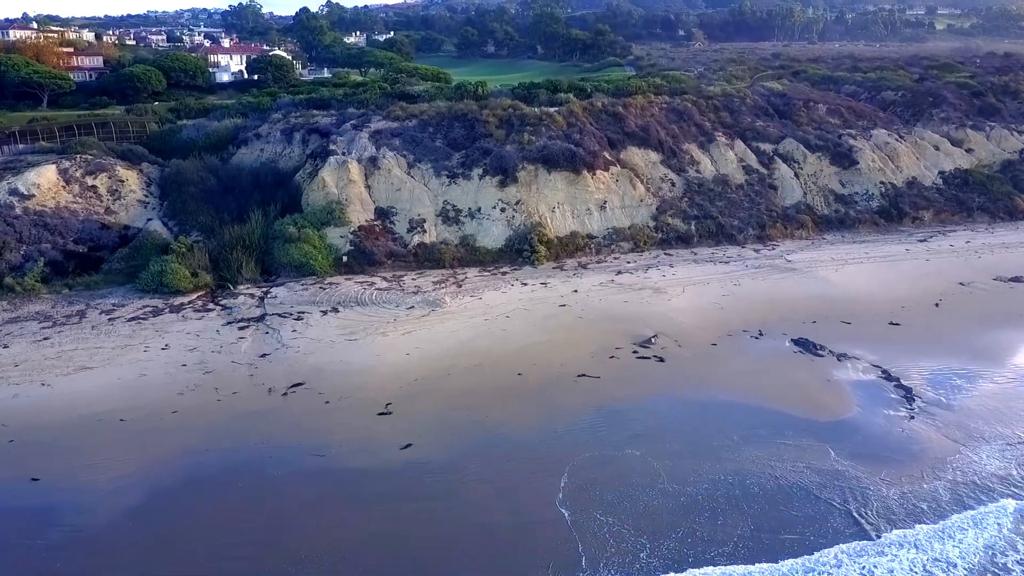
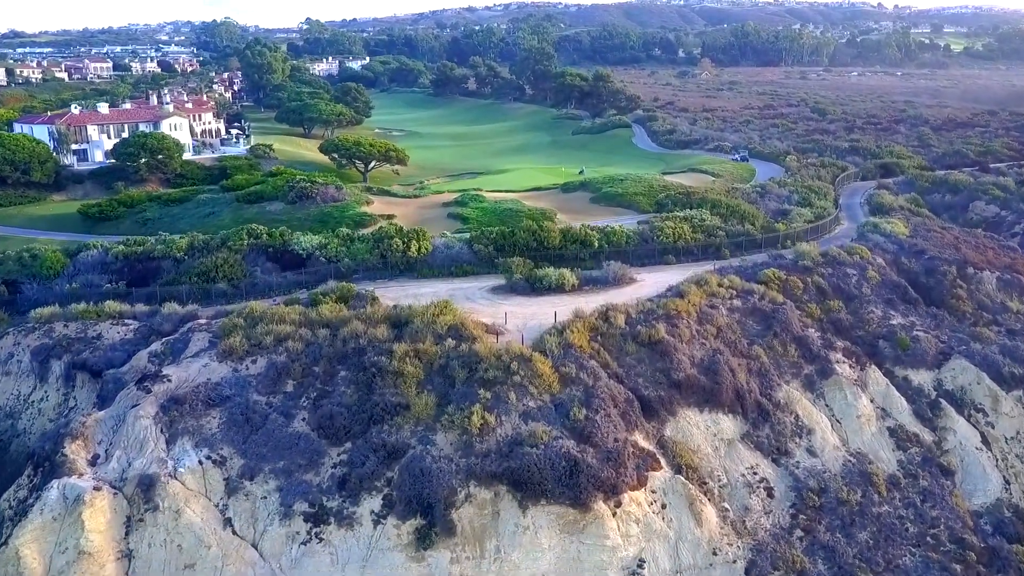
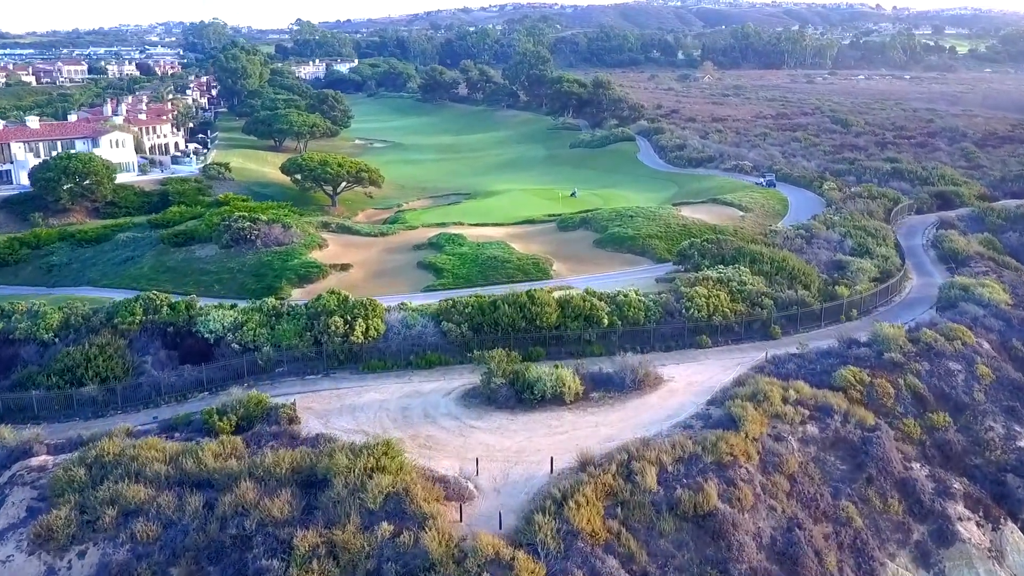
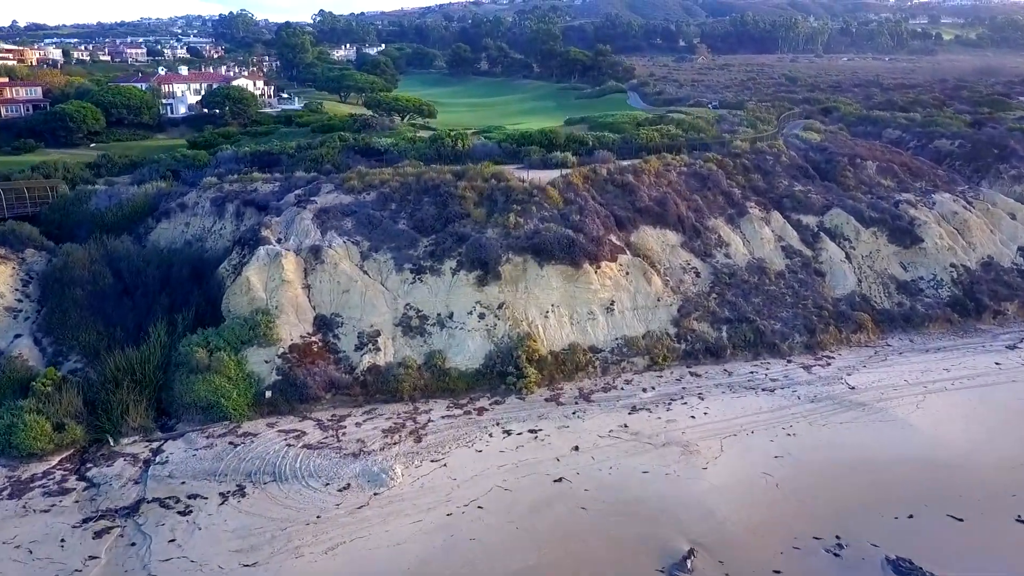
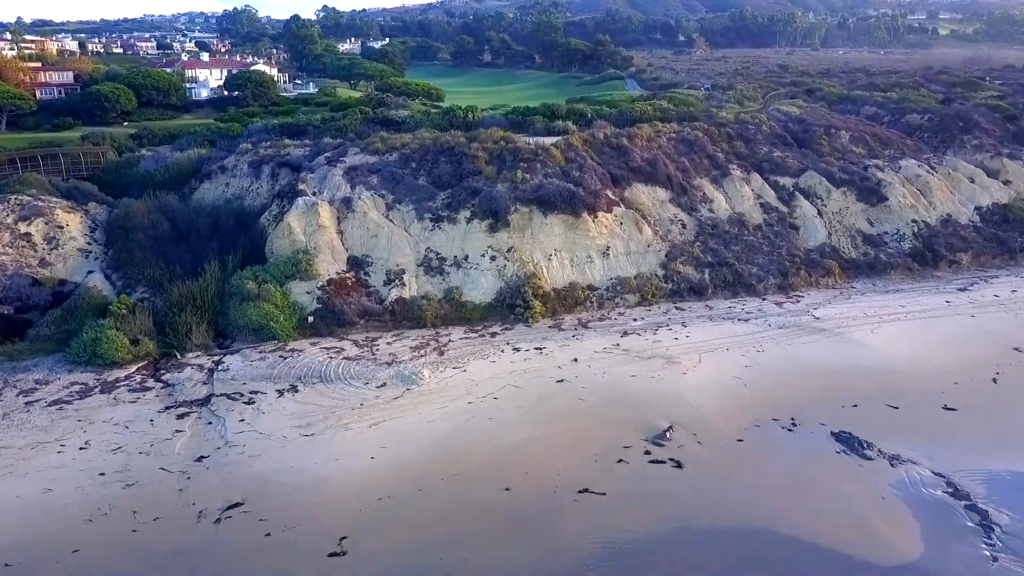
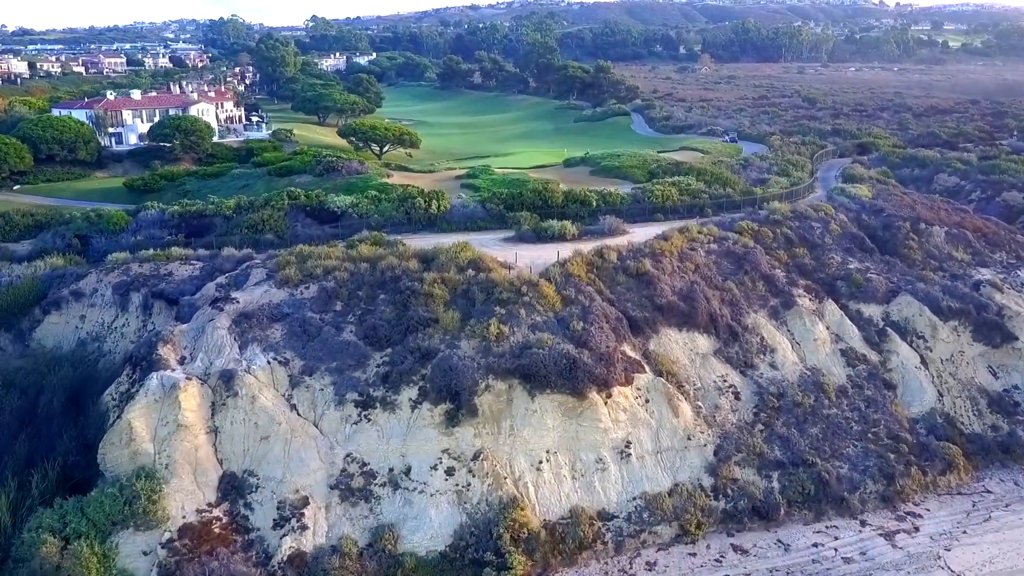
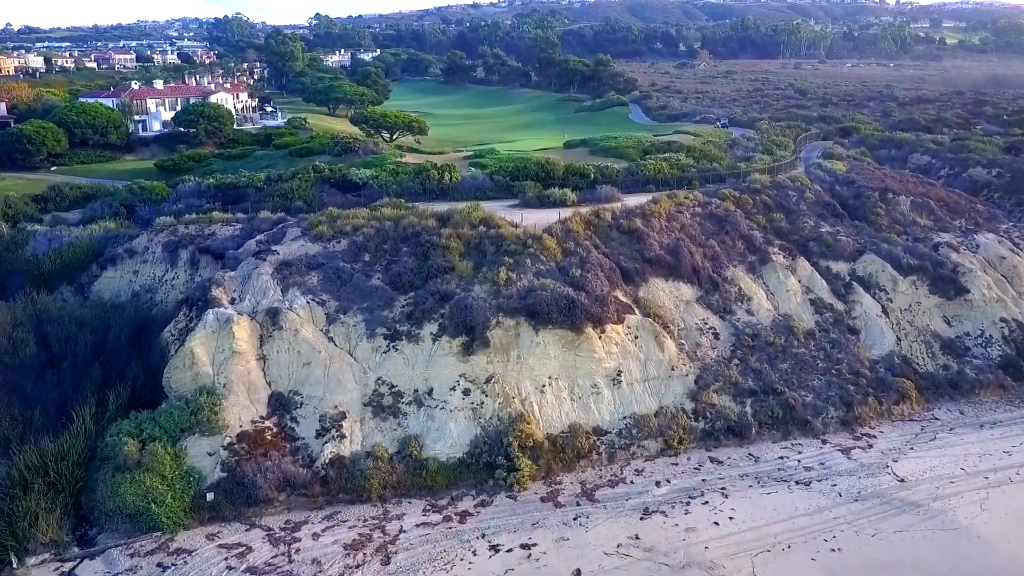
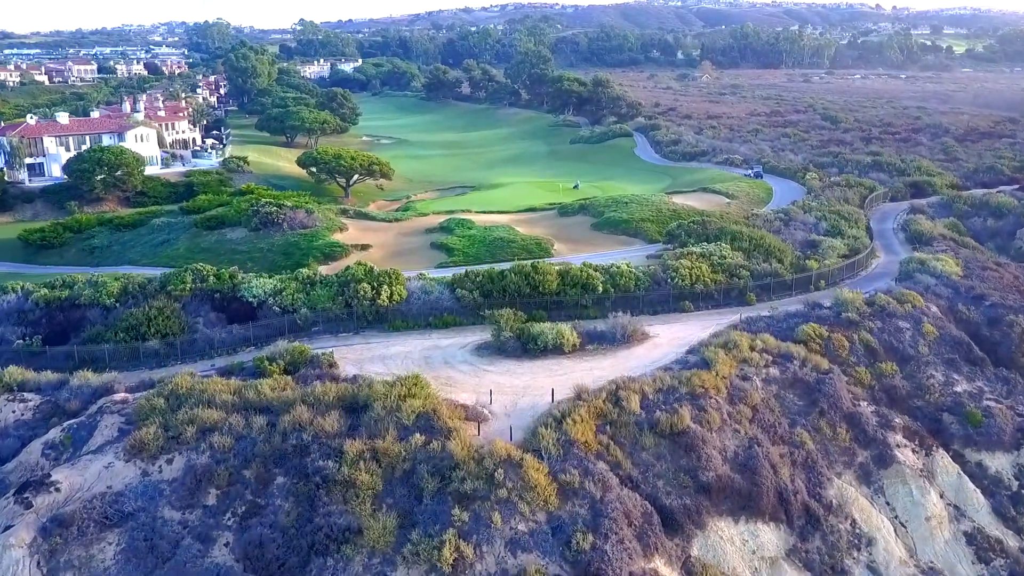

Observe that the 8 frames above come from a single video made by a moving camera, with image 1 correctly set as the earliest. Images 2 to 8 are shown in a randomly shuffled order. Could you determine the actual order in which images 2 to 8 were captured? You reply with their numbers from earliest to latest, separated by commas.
5, 4, 7, 6, 2, 8, 3
